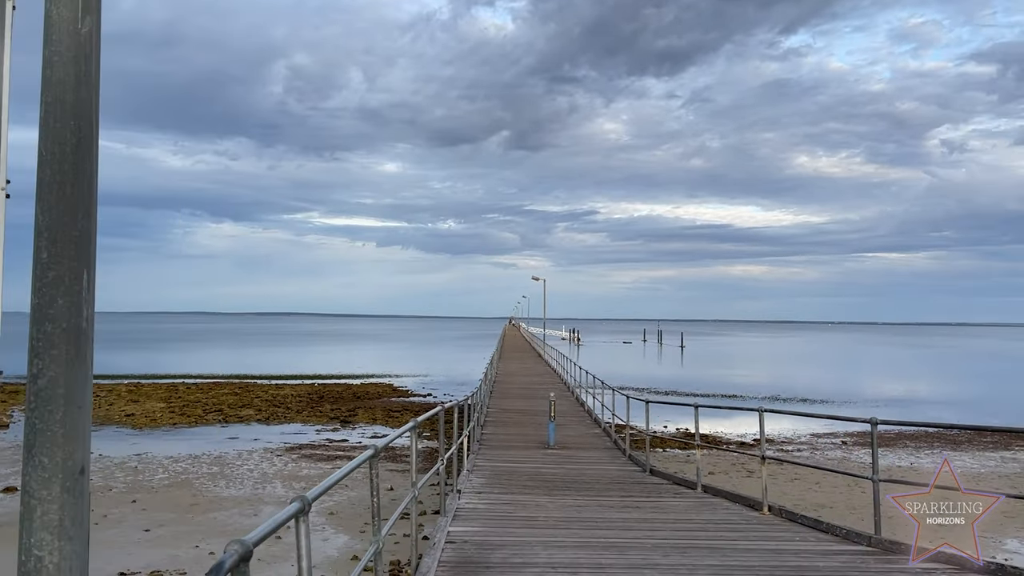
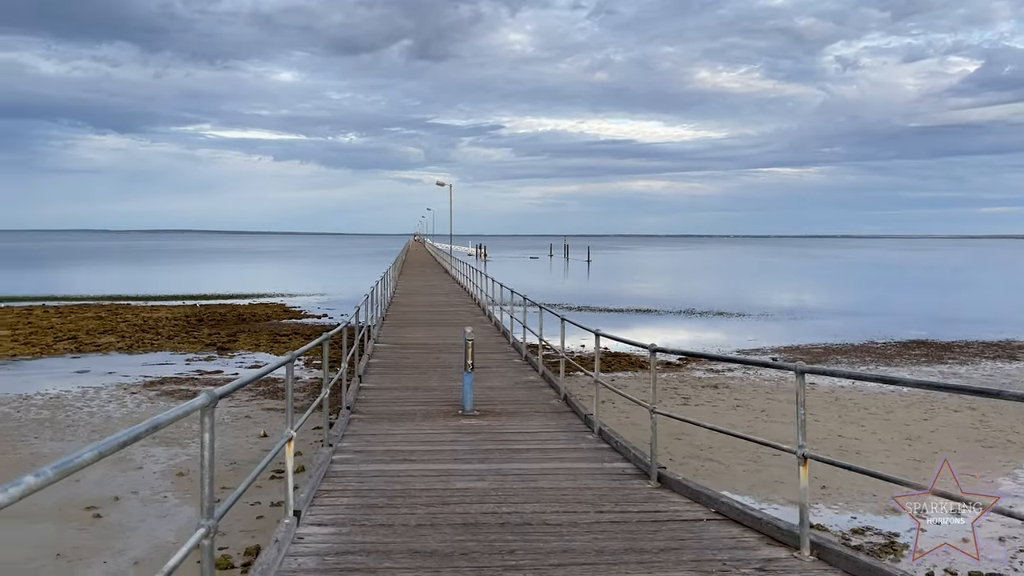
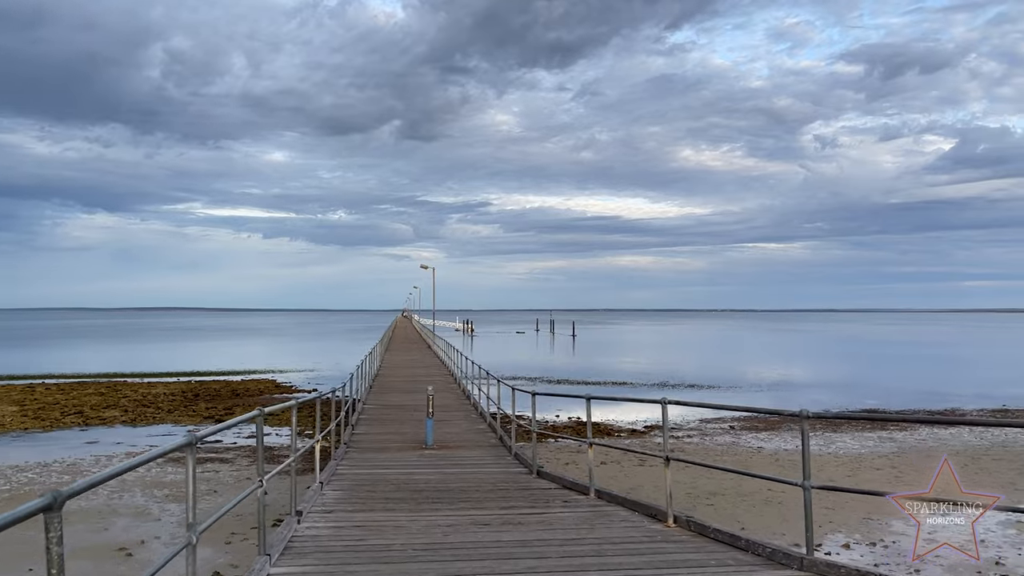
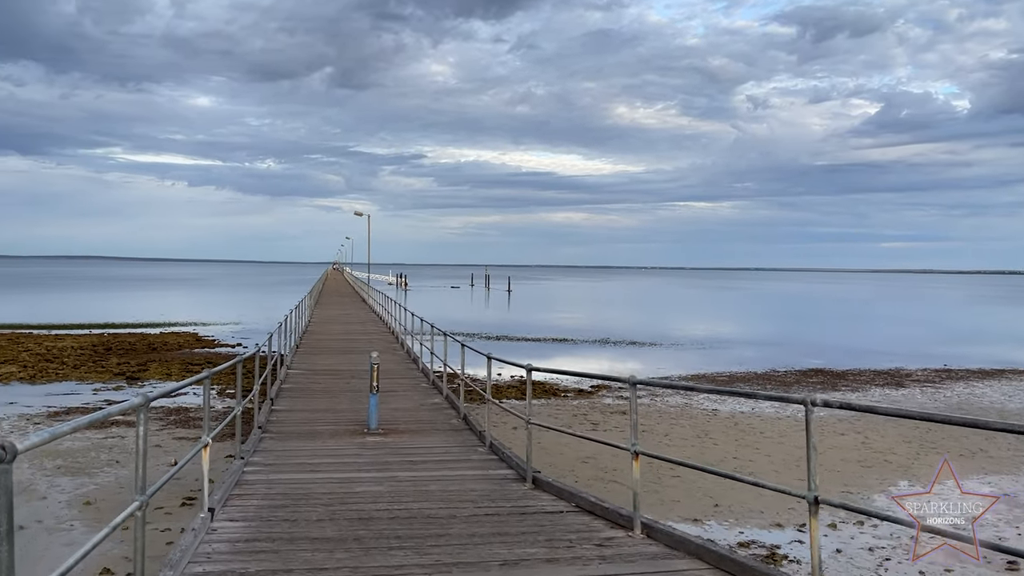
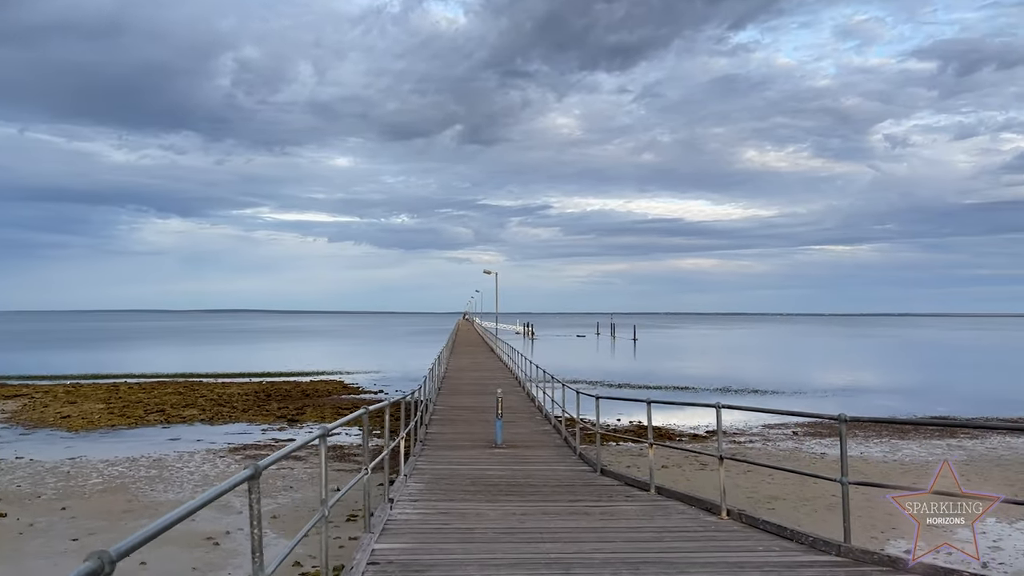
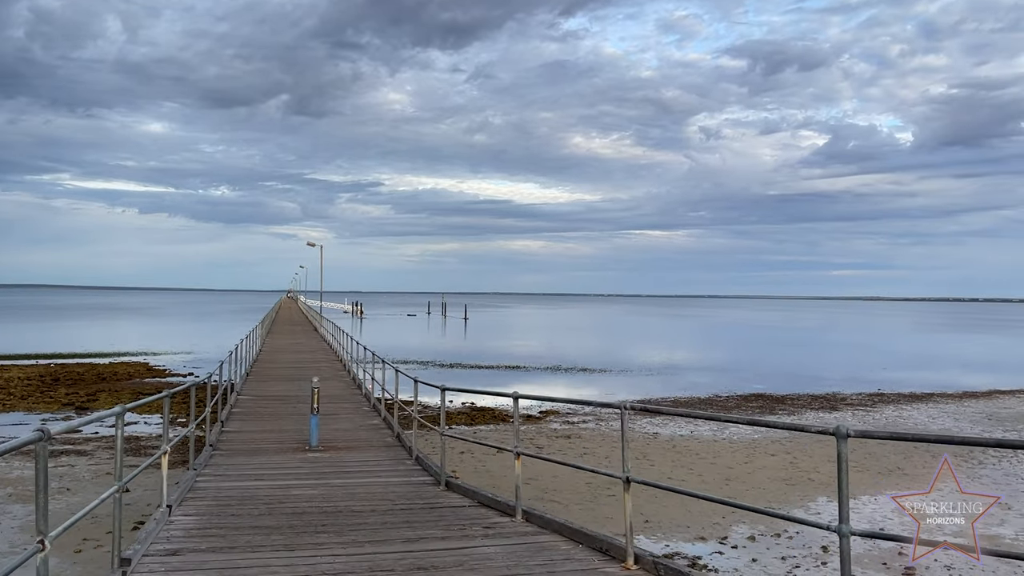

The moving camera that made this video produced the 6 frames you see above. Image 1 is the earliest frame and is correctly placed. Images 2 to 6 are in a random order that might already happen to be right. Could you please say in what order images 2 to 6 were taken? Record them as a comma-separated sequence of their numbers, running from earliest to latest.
5, 3, 6, 4, 2
